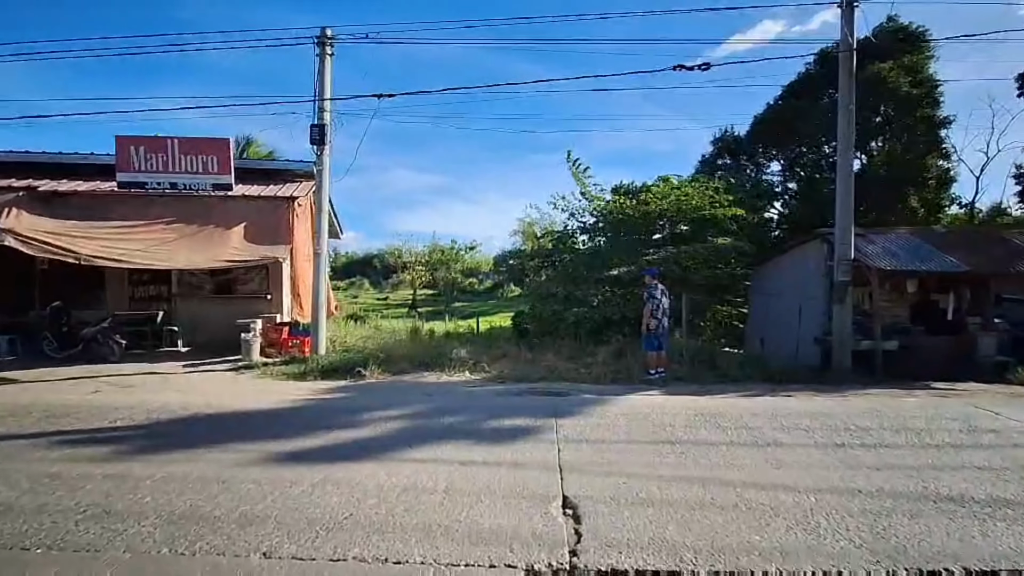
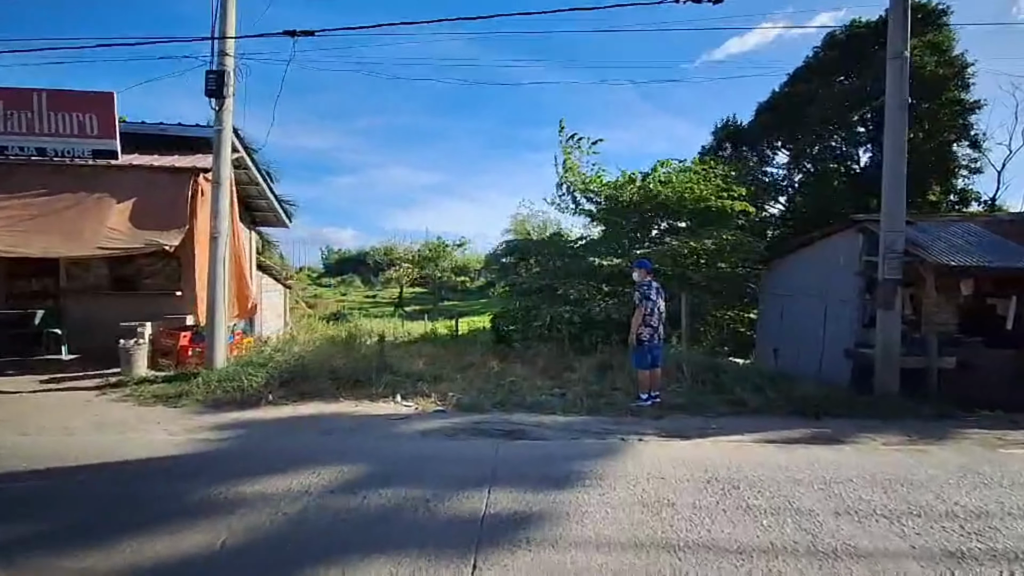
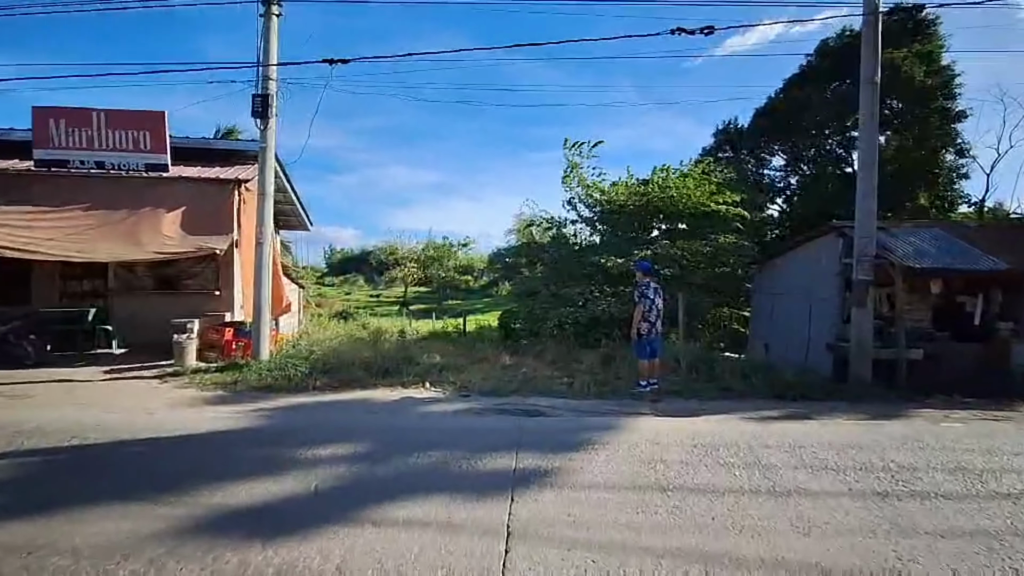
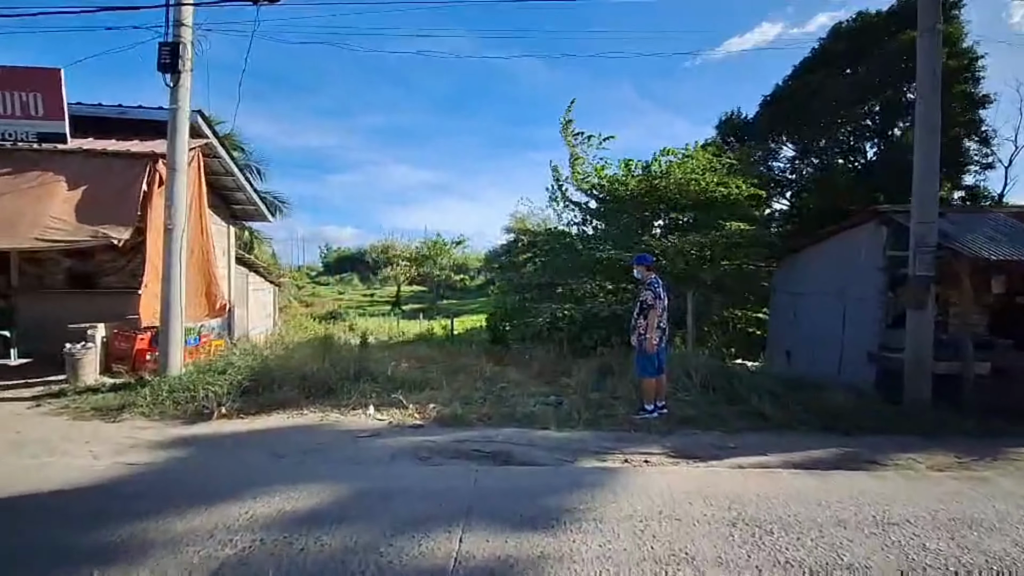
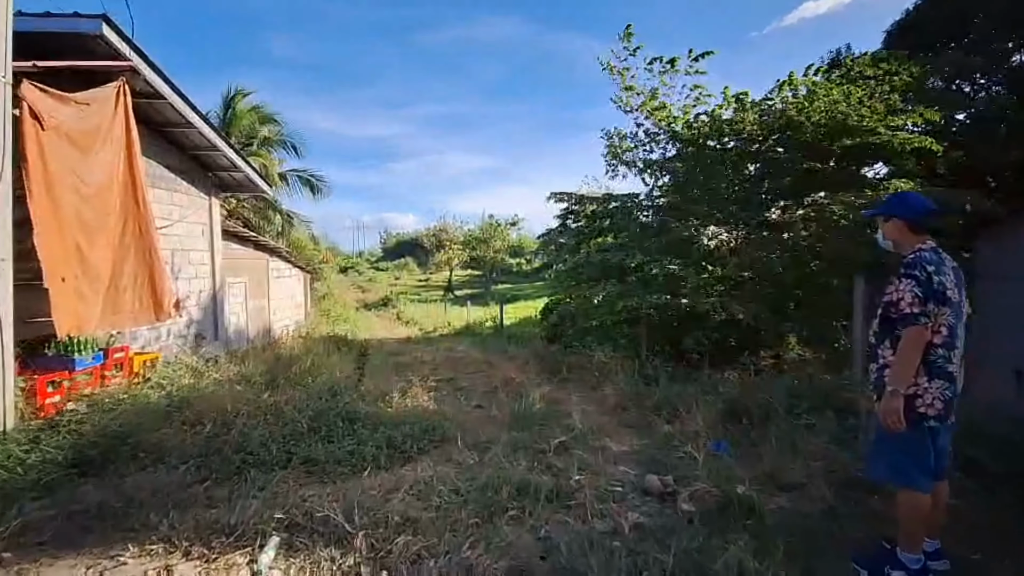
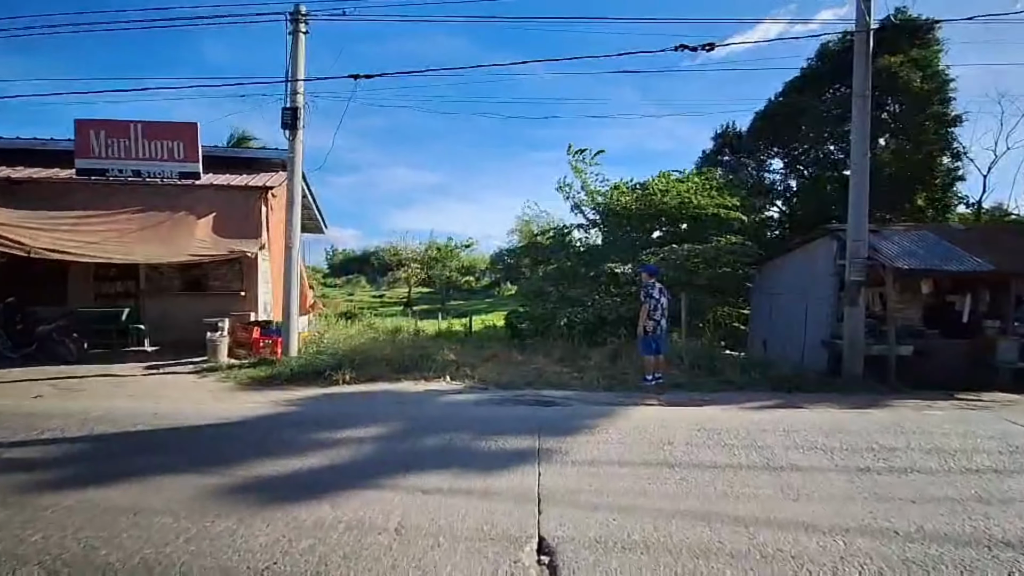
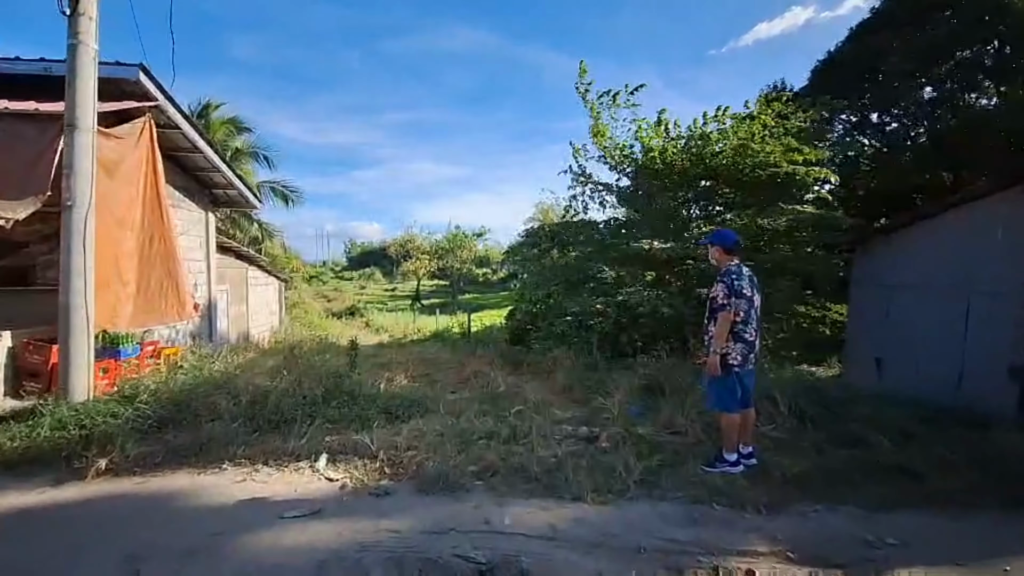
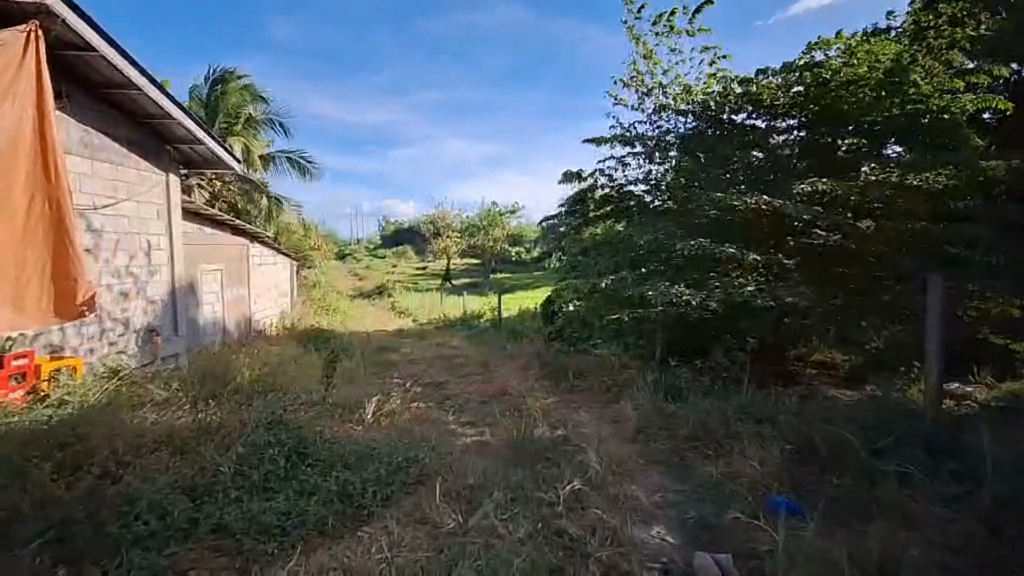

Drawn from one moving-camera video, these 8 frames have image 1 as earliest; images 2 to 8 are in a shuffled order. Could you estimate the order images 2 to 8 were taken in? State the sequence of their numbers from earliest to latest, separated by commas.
6, 3, 2, 4, 7, 5, 8
